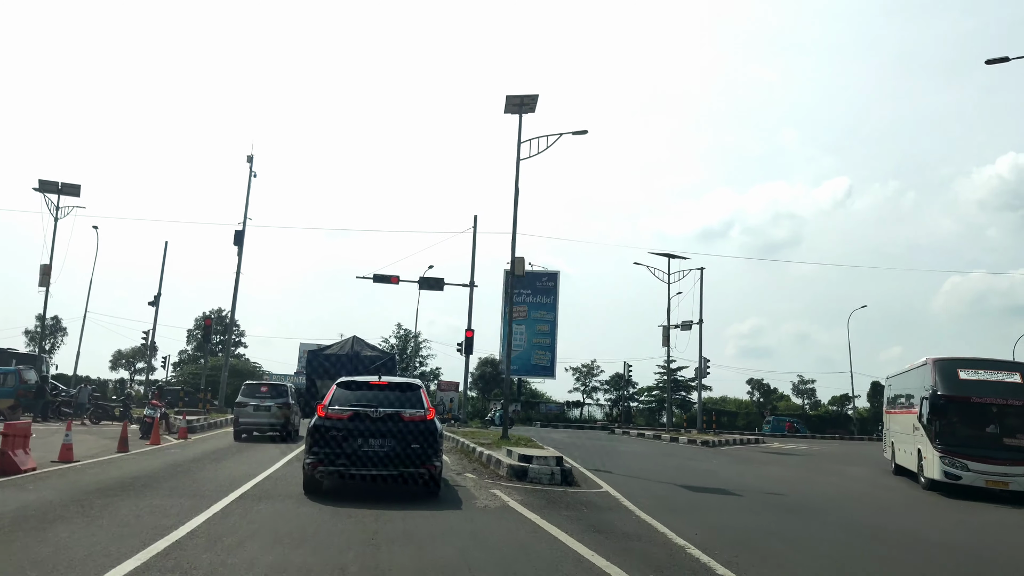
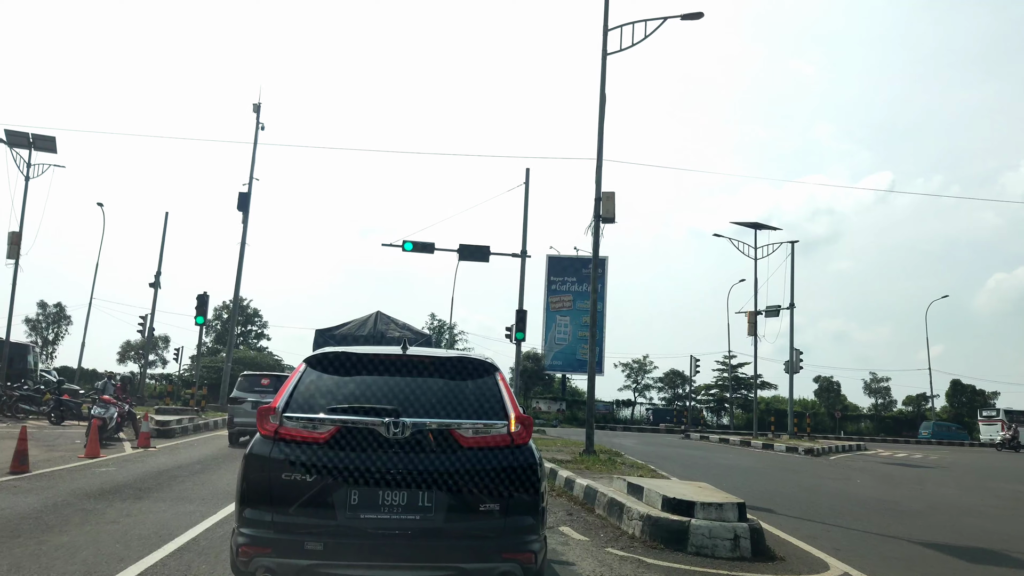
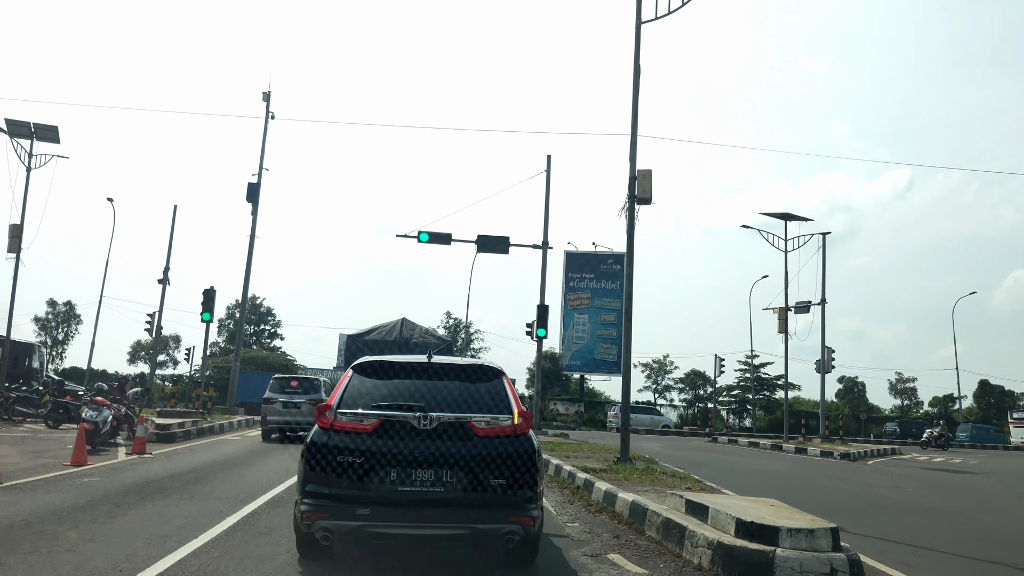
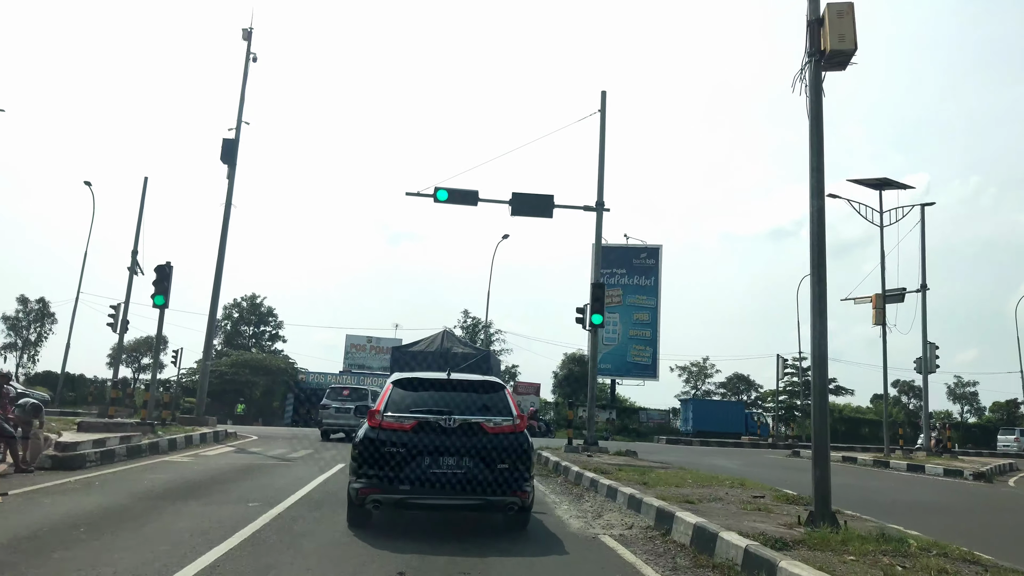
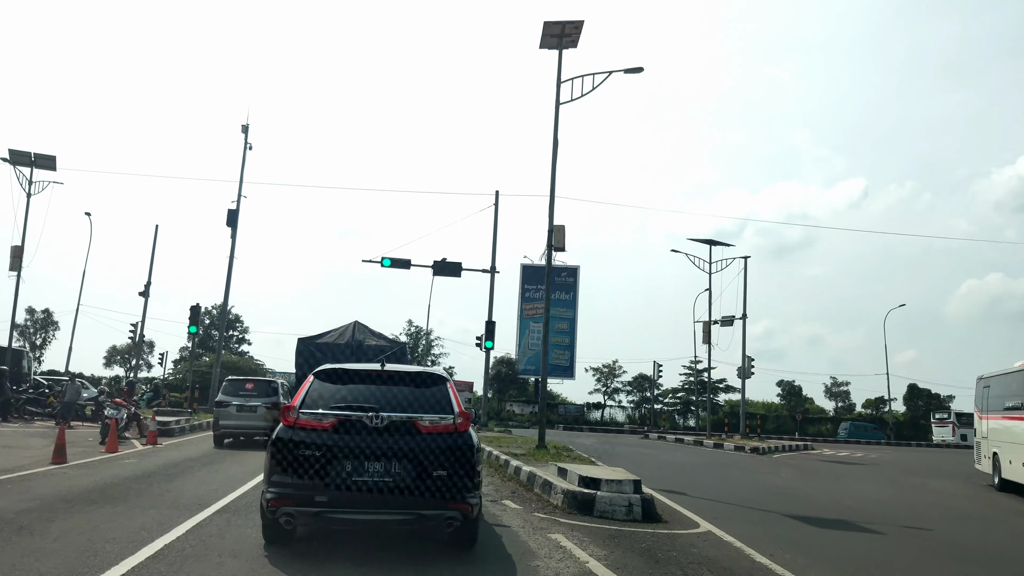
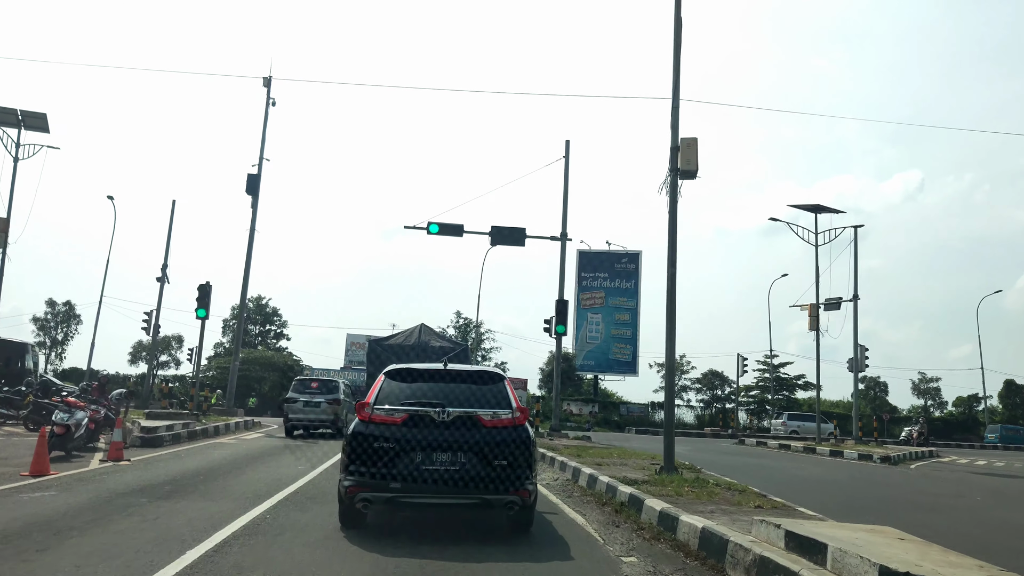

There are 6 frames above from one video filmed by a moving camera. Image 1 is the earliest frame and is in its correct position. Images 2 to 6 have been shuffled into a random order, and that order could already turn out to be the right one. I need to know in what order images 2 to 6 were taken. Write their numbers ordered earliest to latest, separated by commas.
5, 2, 3, 6, 4
